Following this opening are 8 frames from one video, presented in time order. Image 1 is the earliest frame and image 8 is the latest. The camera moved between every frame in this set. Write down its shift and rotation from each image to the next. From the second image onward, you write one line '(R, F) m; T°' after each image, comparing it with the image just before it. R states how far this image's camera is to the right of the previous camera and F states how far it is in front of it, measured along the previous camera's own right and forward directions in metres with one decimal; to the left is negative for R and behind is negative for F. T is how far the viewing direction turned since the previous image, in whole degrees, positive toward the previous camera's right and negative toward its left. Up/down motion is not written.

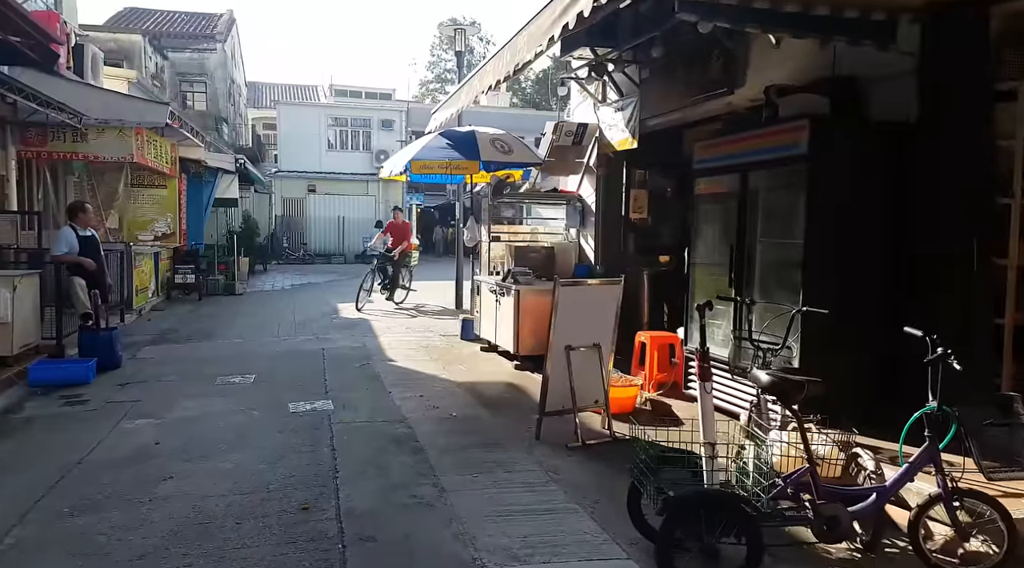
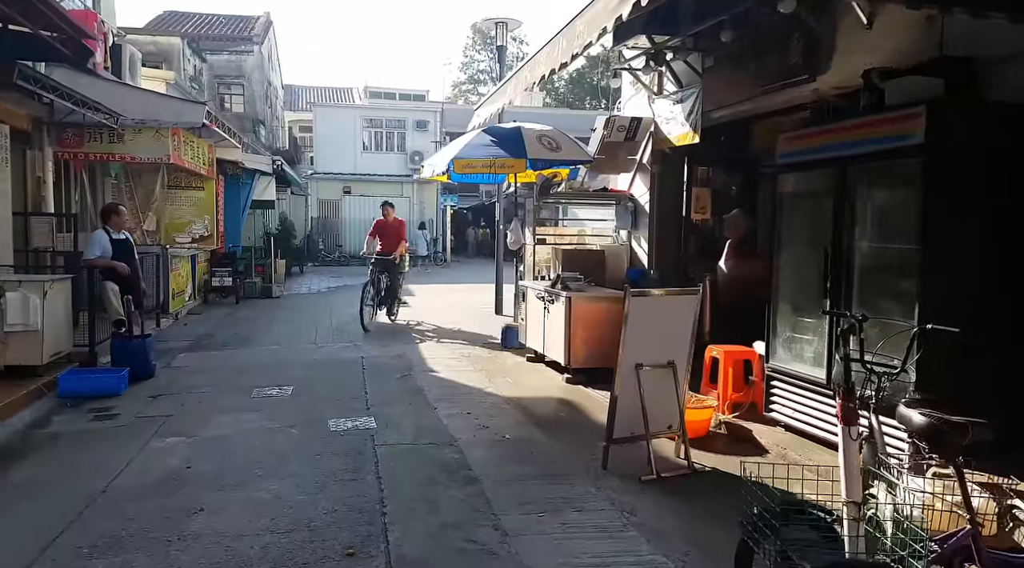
(-0.2, +0.5) m; -2°
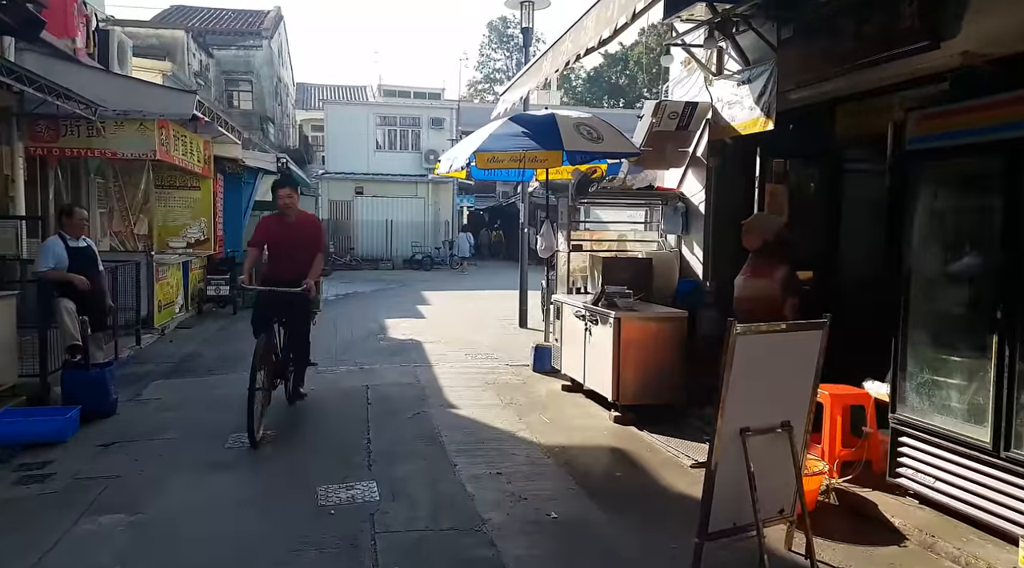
(-0.2, +1.3) m; -1°
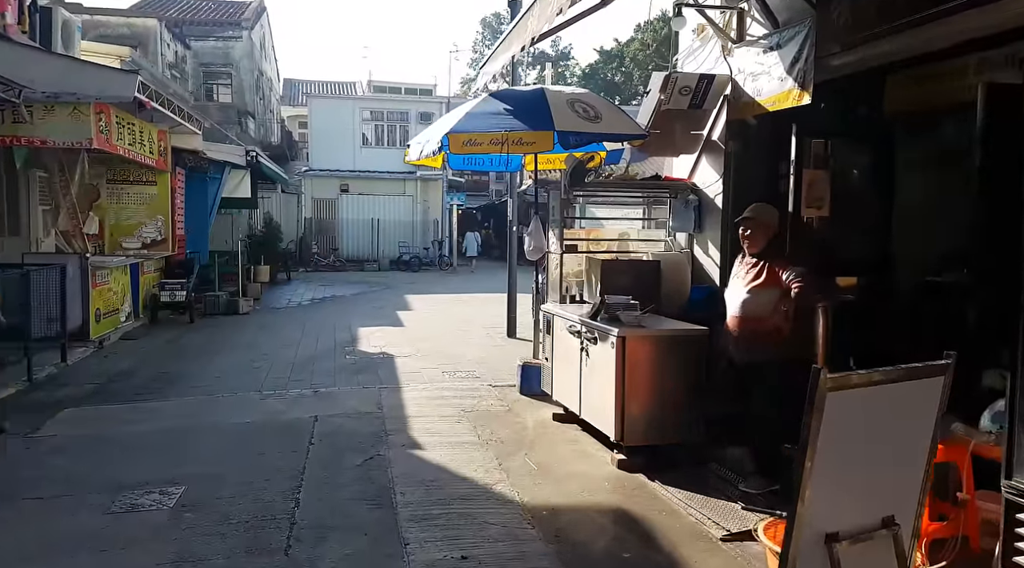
(+0.1, +1.2) m; 0°
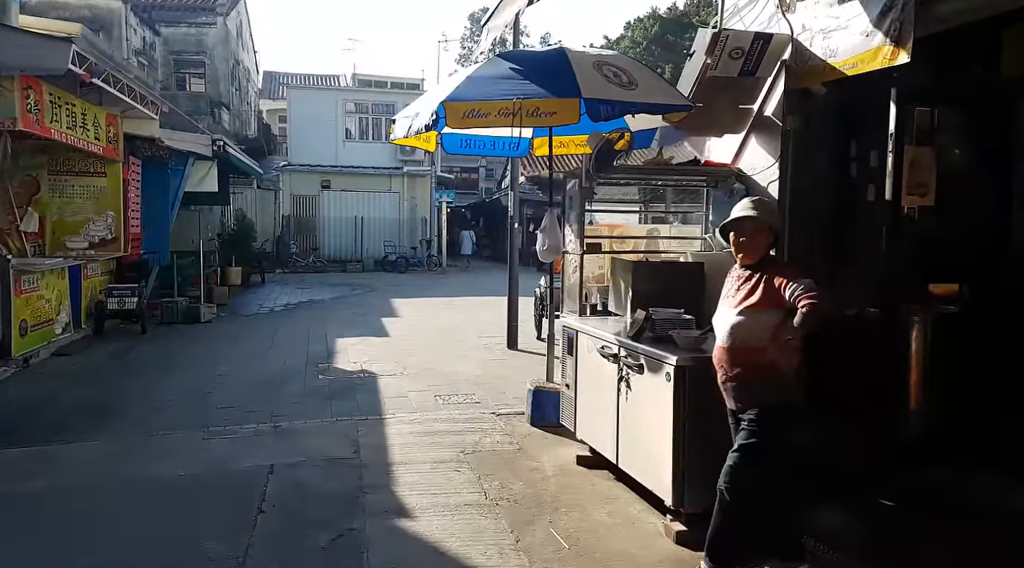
(-0.2, +1.2) m; +1°
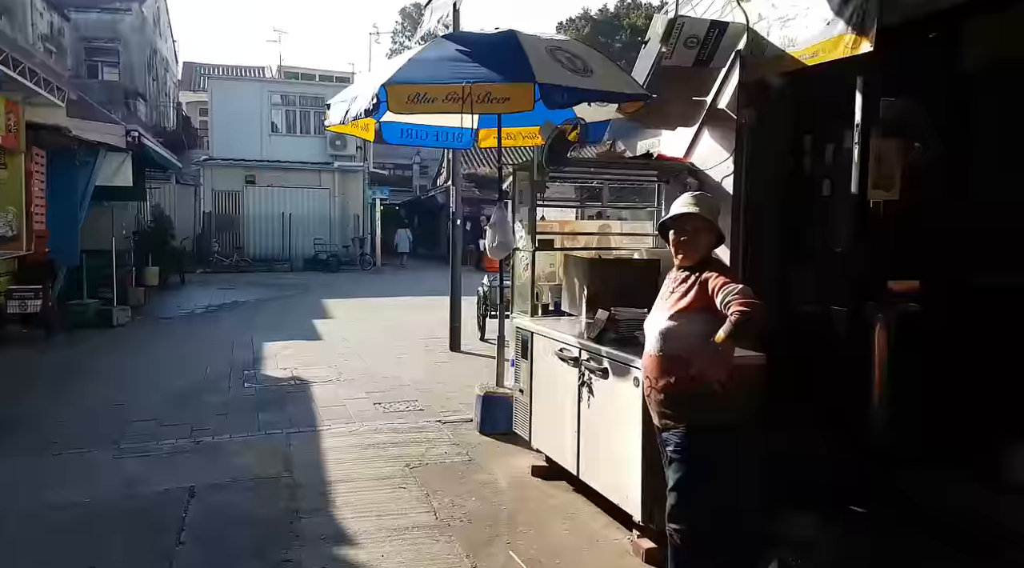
(-0.1, +0.3) m; +5°
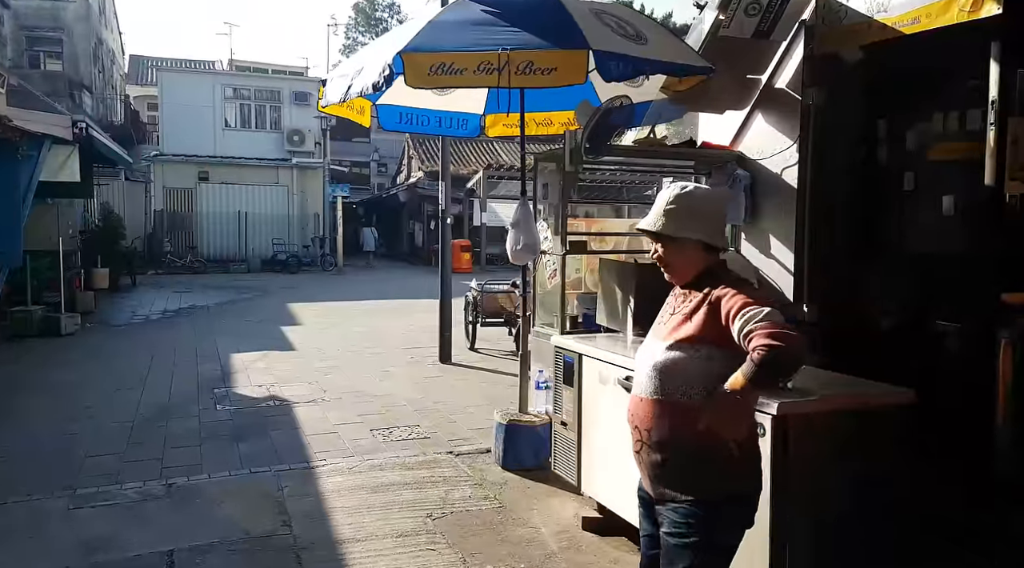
(-0.4, +0.7) m; +3°
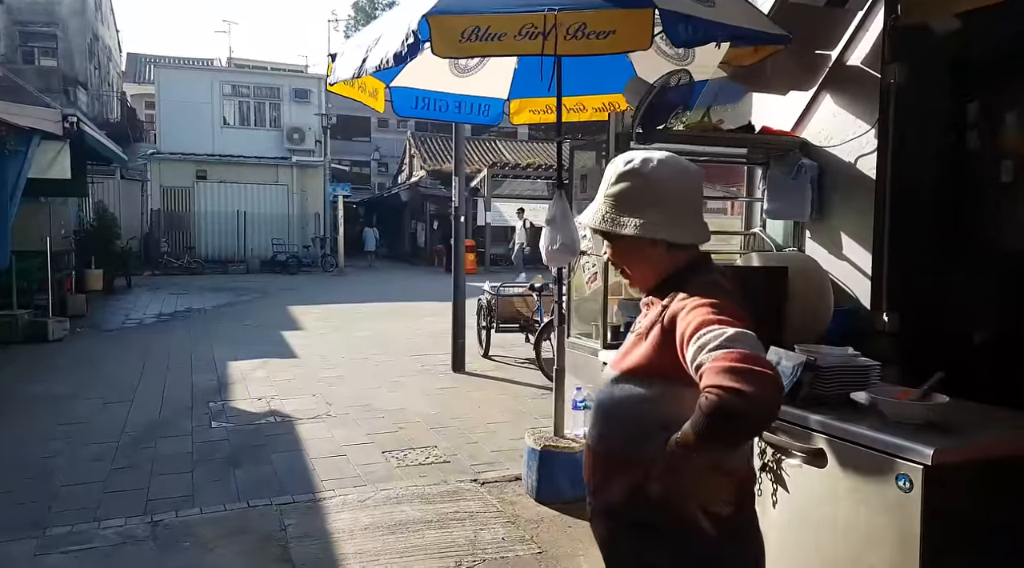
(-0.2, +0.5) m; 0°
